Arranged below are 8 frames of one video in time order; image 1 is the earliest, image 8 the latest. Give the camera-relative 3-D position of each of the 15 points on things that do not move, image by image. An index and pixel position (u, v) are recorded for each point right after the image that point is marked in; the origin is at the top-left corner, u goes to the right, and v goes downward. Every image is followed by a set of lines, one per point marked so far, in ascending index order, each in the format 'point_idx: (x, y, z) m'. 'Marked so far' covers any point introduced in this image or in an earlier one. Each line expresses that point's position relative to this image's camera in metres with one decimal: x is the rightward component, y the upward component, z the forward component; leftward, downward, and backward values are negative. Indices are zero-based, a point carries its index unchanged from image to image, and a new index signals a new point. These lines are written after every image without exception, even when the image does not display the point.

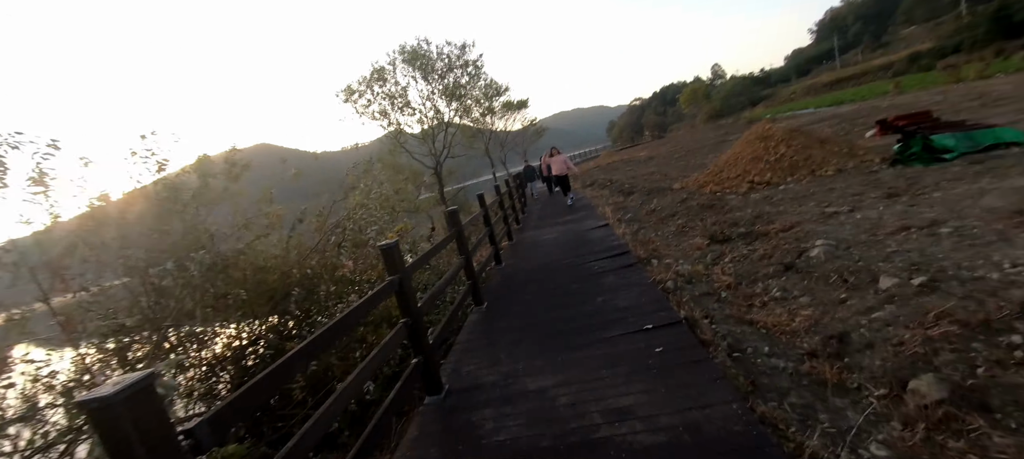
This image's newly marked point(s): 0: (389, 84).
0: (-4.7, +5.5, +12.6) m
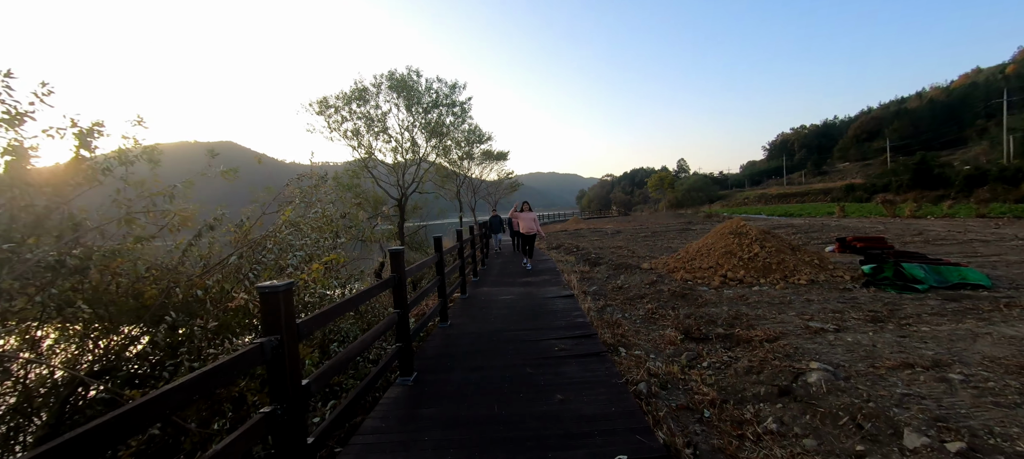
0: (-5.2, +4.5, +12.2) m
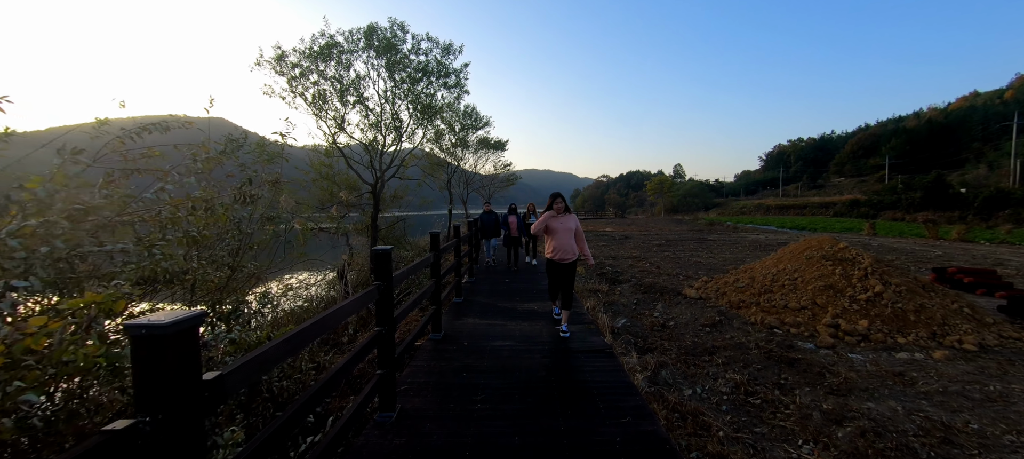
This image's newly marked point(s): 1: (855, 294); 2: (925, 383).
0: (-5.0, +4.8, +9.9) m
1: (+4.1, -0.8, +4.1) m
2: (+3.5, -1.3, +2.8) m
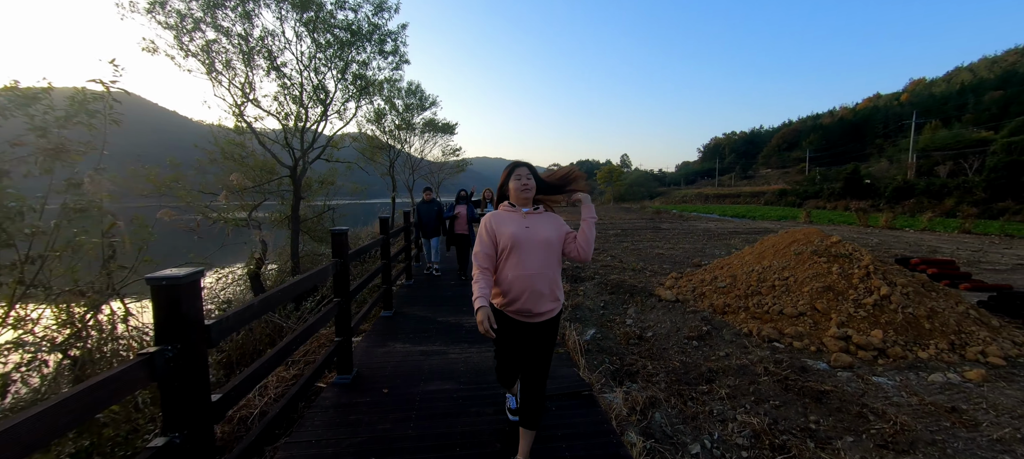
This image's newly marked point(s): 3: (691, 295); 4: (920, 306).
0: (-6.3, +4.9, +7.9) m
1: (+3.6, -0.7, +3.5) m
2: (+3.1, -1.2, +2.2) m
3: (+2.6, -0.9, +4.9) m
4: (+4.1, -0.8, +3.3) m
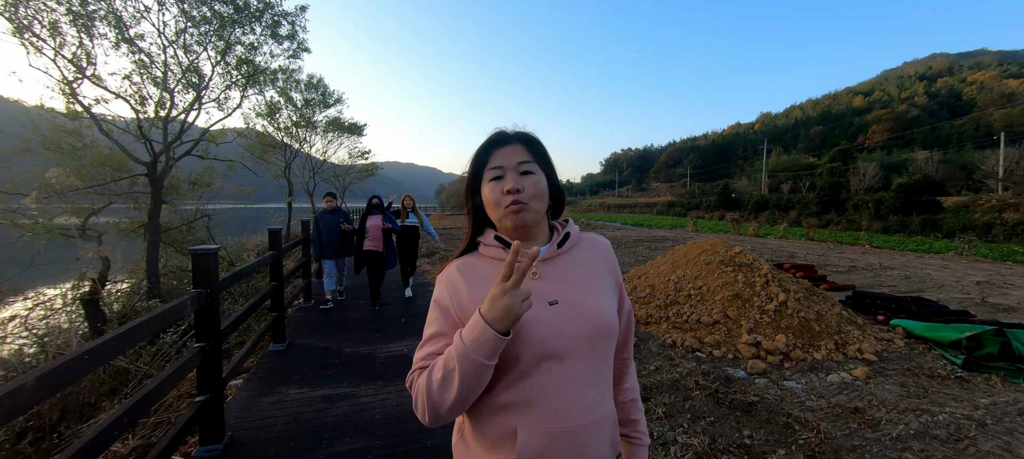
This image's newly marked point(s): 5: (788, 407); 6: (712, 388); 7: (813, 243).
0: (-7.8, +4.7, +6.1) m
1: (+2.9, -0.8, +3.8) m
2: (+2.7, -1.4, +2.4) m
3: (+1.6, -1.1, +4.9) m
4: (+3.3, -0.9, +3.8) m
5: (+2.1, -1.4, +2.6) m
6: (+1.7, -1.3, +2.9) m
7: (+12.5, -0.5, +14.0) m
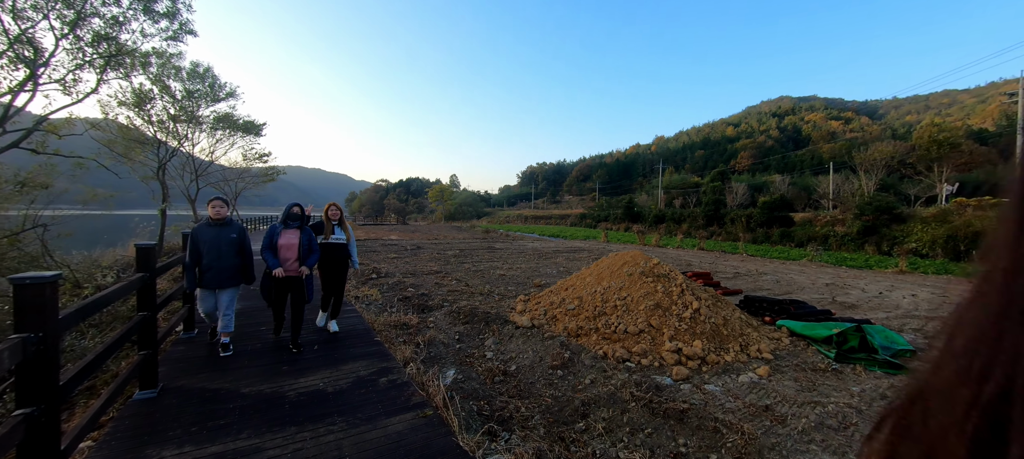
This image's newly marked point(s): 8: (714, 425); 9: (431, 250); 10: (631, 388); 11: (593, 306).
0: (-8.8, +4.5, +4.4) m
1: (+2.1, -1.0, +4.2) m
2: (+2.2, -1.5, +2.8) m
3: (+0.6, -1.3, +5.0) m
4: (+2.6, -1.1, +4.3) m
5: (+1.6, -1.5, +2.9) m
6: (+1.2, -1.5, +3.0) m
7: (+9.4, -1.1, +16.2) m
8: (+1.5, -1.5, +2.7) m
9: (-2.9, -0.9, +15.3) m
10: (+1.1, -1.5, +3.2) m
11: (+1.2, -1.1, +4.7) m
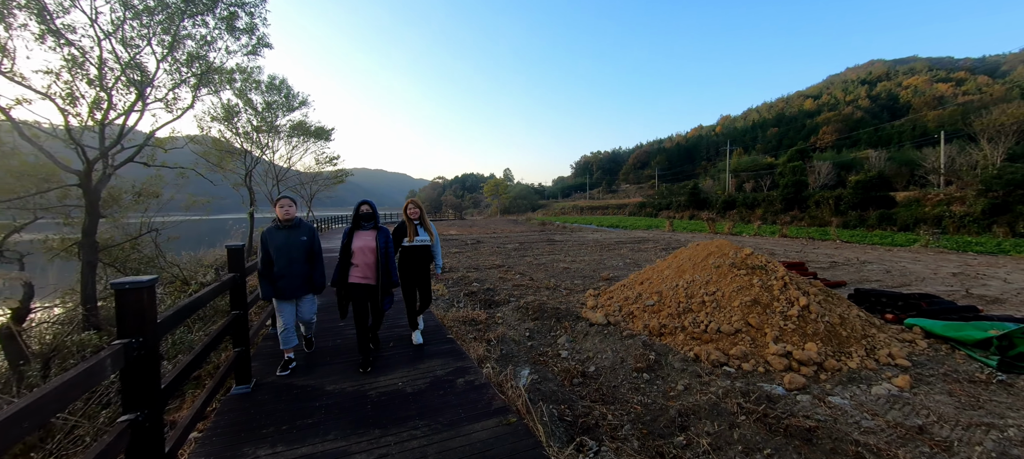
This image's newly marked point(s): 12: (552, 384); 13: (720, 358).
0: (-8.0, +4.3, +5.2) m
1: (+2.9, -0.9, +3.6) m
2: (+2.8, -1.3, +2.2) m
3: (+1.6, -1.1, +4.6) m
4: (+3.4, -0.9, +3.6) m
5: (+2.3, -1.4, +2.3) m
6: (+1.9, -1.4, +2.6) m
7: (+11.8, -0.4, +14.4) m
8: (+2.1, -1.4, +2.2) m
9: (-0.5, -0.7, +15.2) m
10: (+1.8, -1.4, +2.8) m
11: (+2.1, -0.9, +4.2) m
12: (+0.5, -1.5, +3.4) m
13: (+2.0, -1.2, +3.2) m
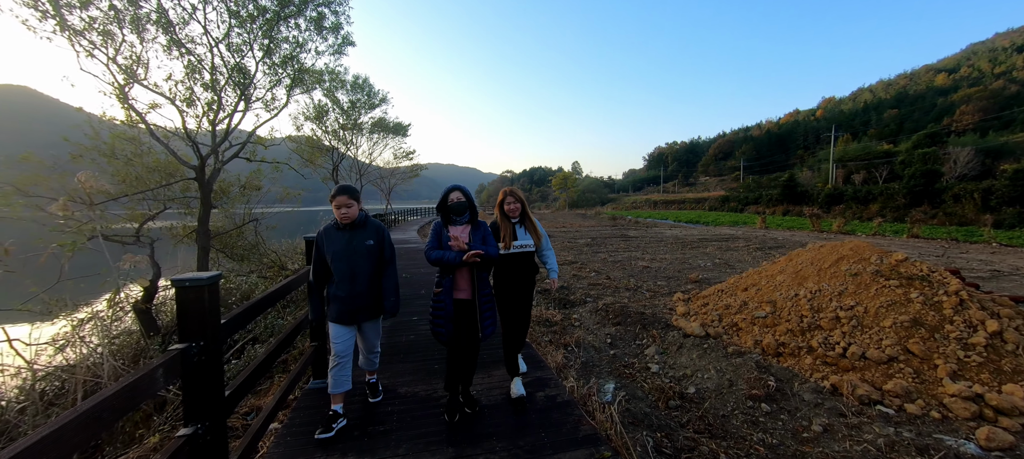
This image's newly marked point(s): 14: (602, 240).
0: (-6.8, +4.6, +6.1) m
1: (+3.6, -0.8, +2.7) m
2: (+3.3, -1.4, +1.3) m
3: (+2.5, -1.1, +3.9) m
4: (+4.1, -0.9, +2.6) m
5: (+2.8, -1.4, +1.6) m
6: (+2.4, -1.4, +1.9) m
7: (+14.3, -0.4, +11.8) m
8: (+2.6, -1.4, +1.4) m
9: (+2.2, -0.4, +14.8) m
10: (+2.4, -1.3, +2.1) m
11: (+2.9, -0.9, +3.5) m
12: (+1.2, -1.4, +2.9) m
13: (+2.7, -1.2, +2.5) m
14: (+4.0, -0.4, +14.0) m
